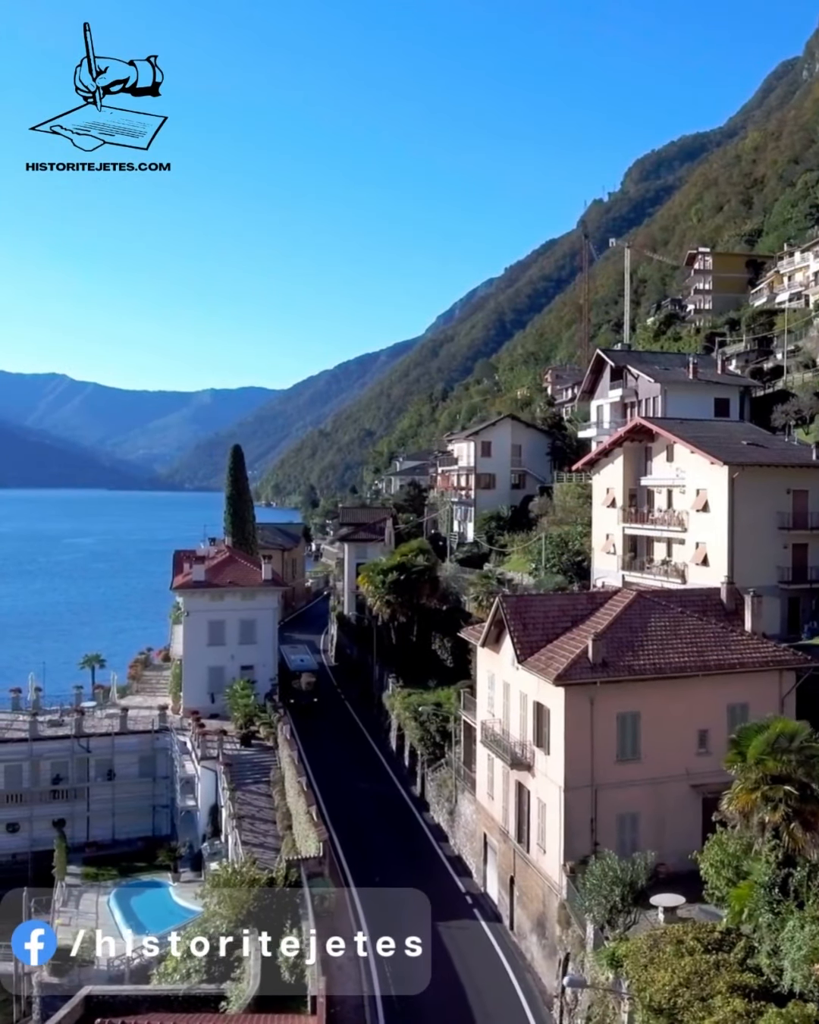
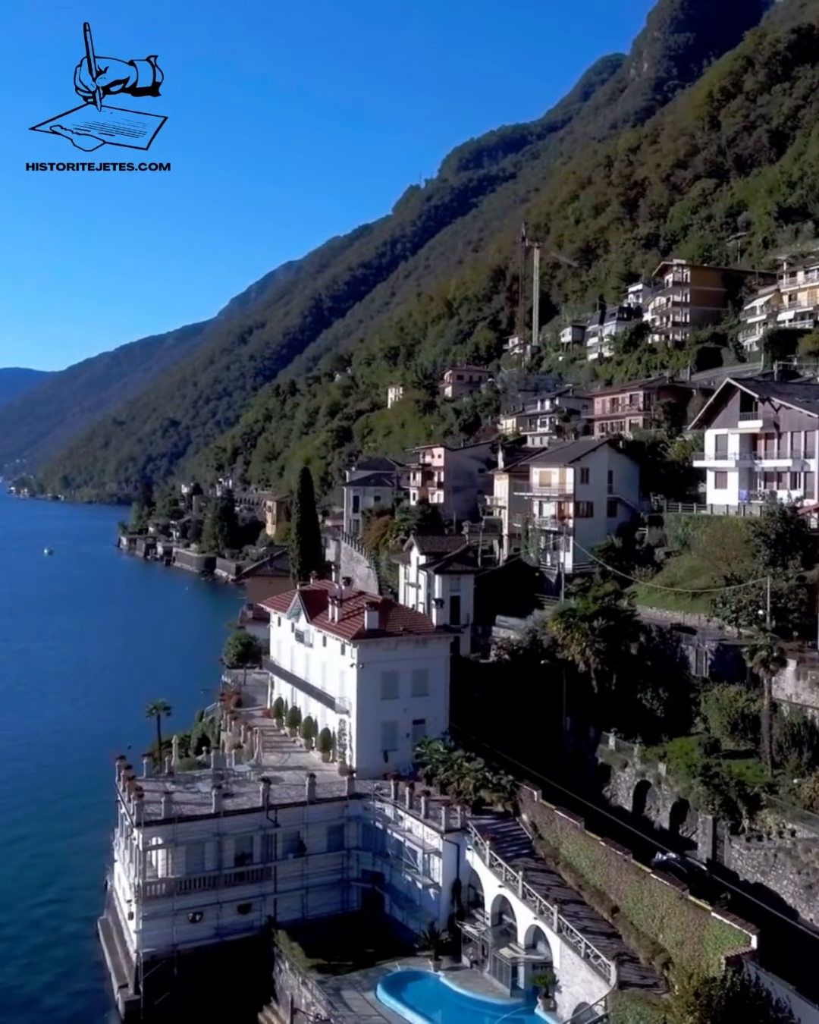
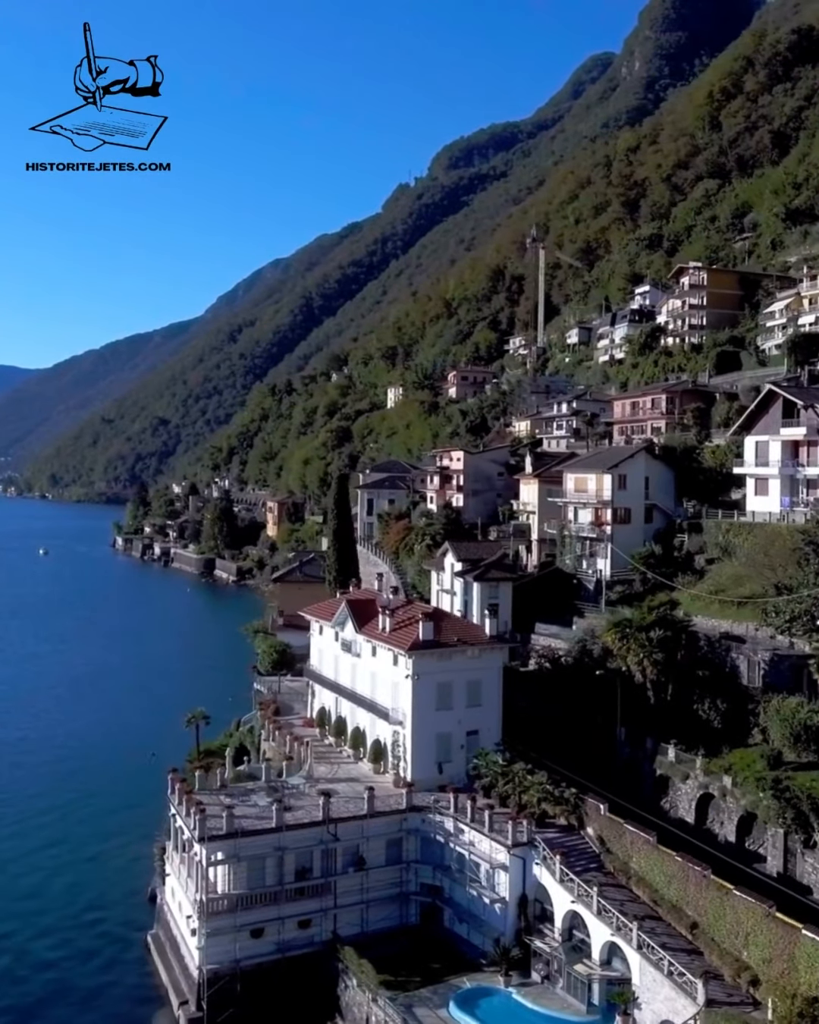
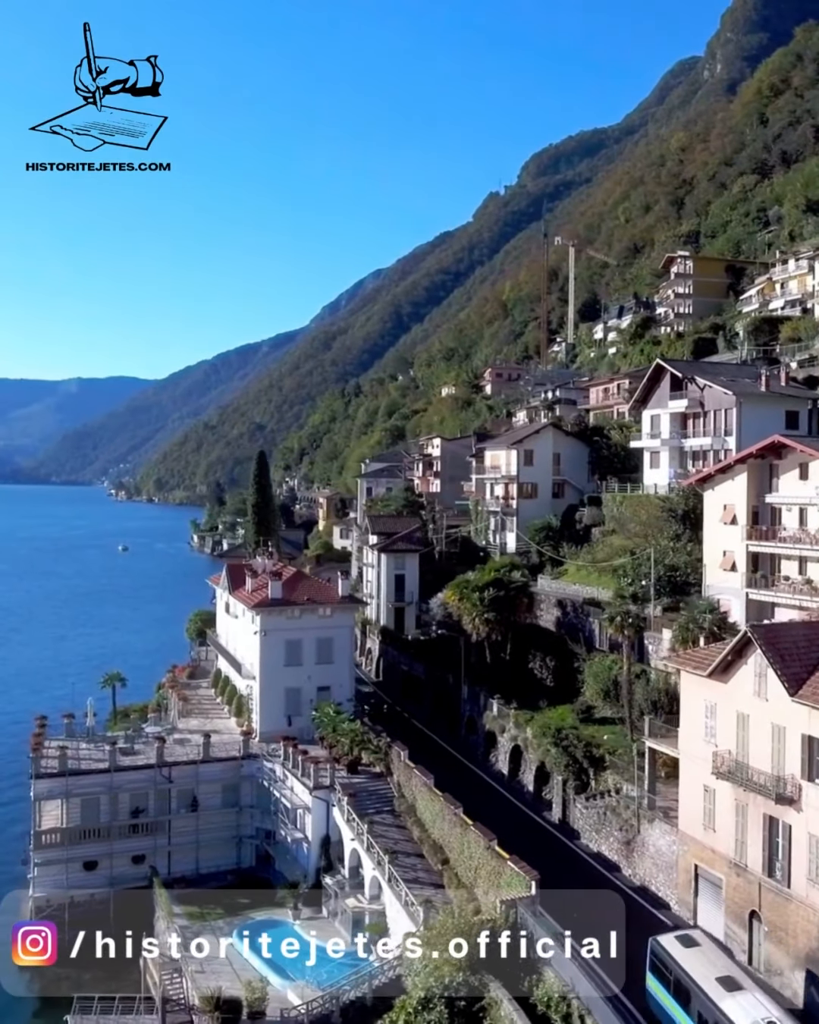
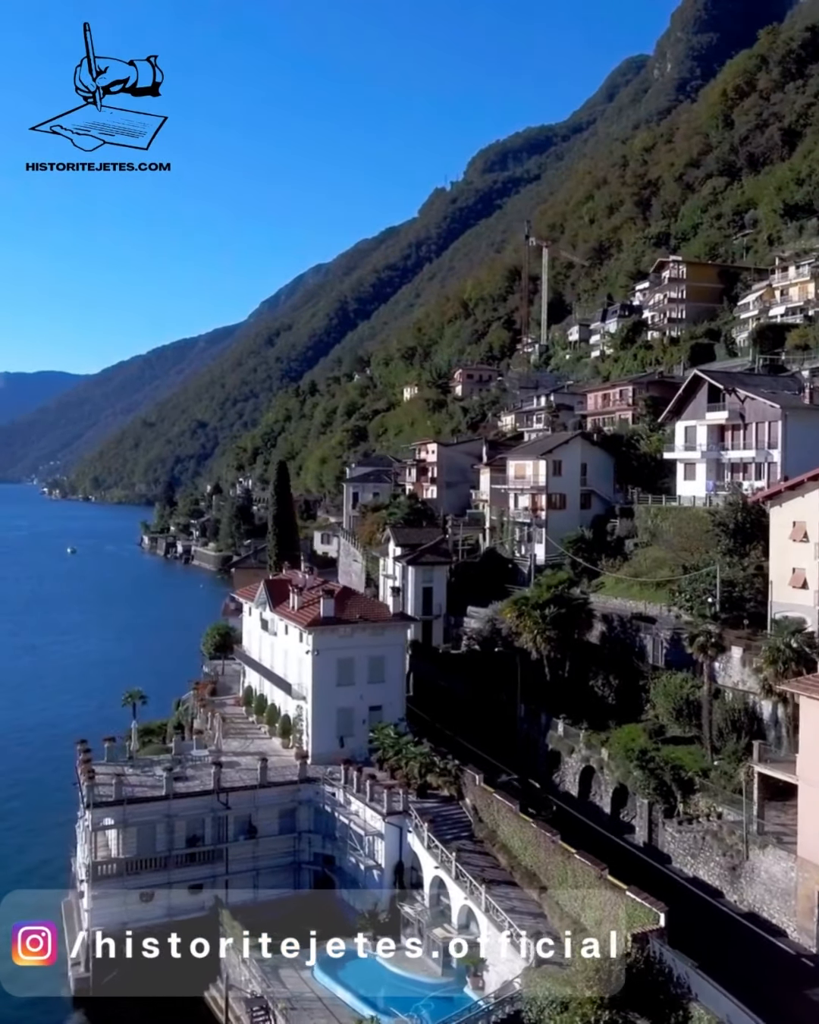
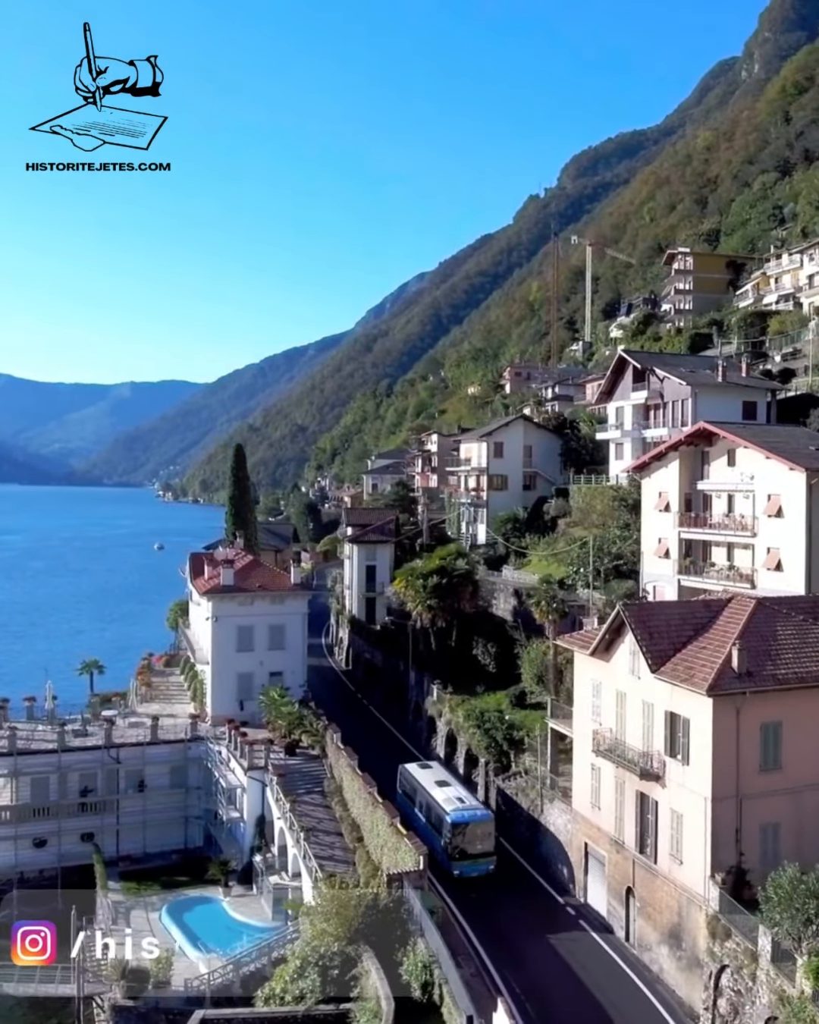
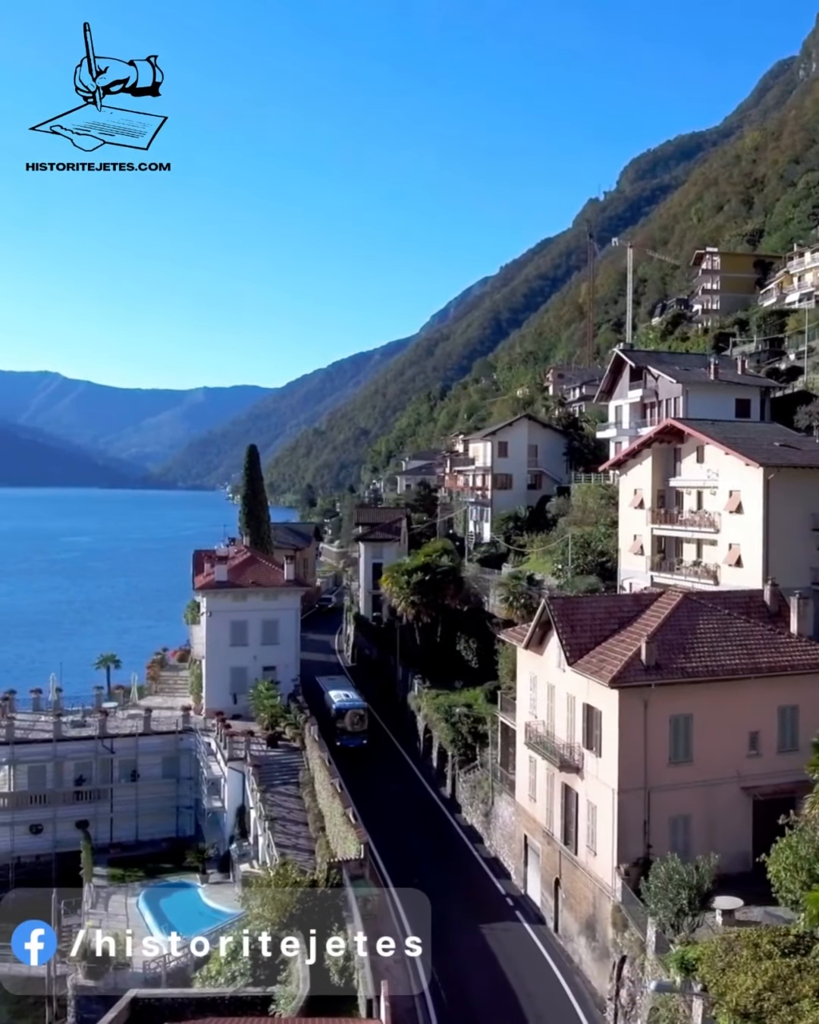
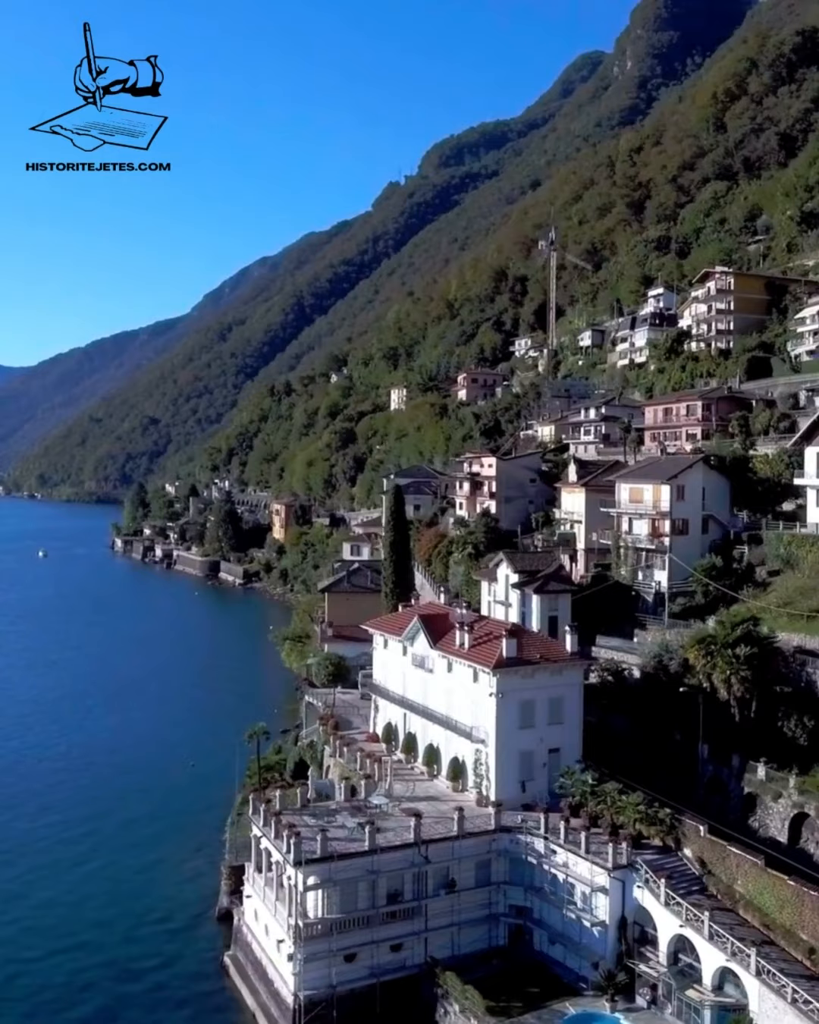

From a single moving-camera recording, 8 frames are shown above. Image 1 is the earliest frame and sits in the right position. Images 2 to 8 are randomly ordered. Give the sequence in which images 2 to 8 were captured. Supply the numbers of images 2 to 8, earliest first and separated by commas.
7, 6, 4, 5, 2, 3, 8
